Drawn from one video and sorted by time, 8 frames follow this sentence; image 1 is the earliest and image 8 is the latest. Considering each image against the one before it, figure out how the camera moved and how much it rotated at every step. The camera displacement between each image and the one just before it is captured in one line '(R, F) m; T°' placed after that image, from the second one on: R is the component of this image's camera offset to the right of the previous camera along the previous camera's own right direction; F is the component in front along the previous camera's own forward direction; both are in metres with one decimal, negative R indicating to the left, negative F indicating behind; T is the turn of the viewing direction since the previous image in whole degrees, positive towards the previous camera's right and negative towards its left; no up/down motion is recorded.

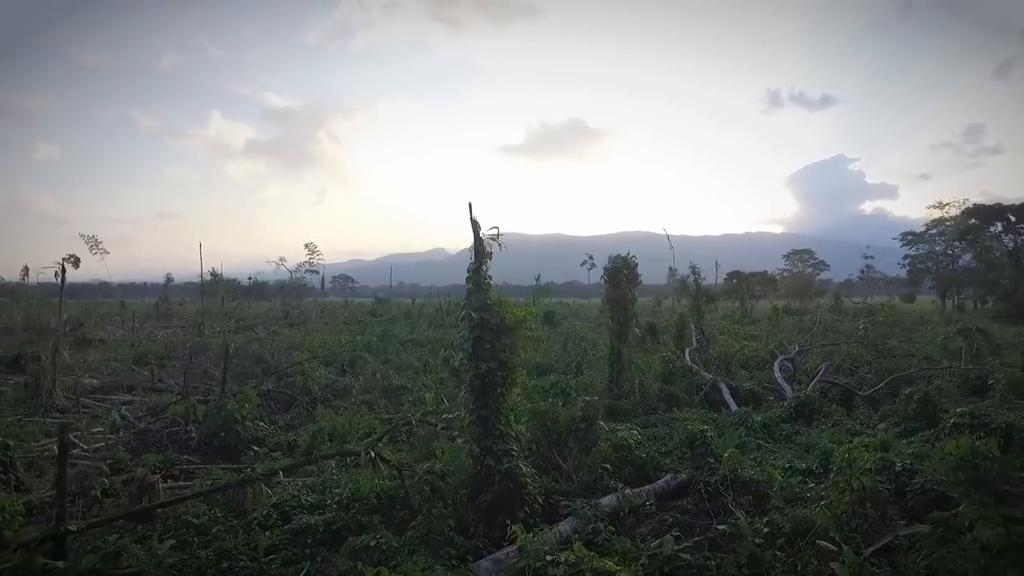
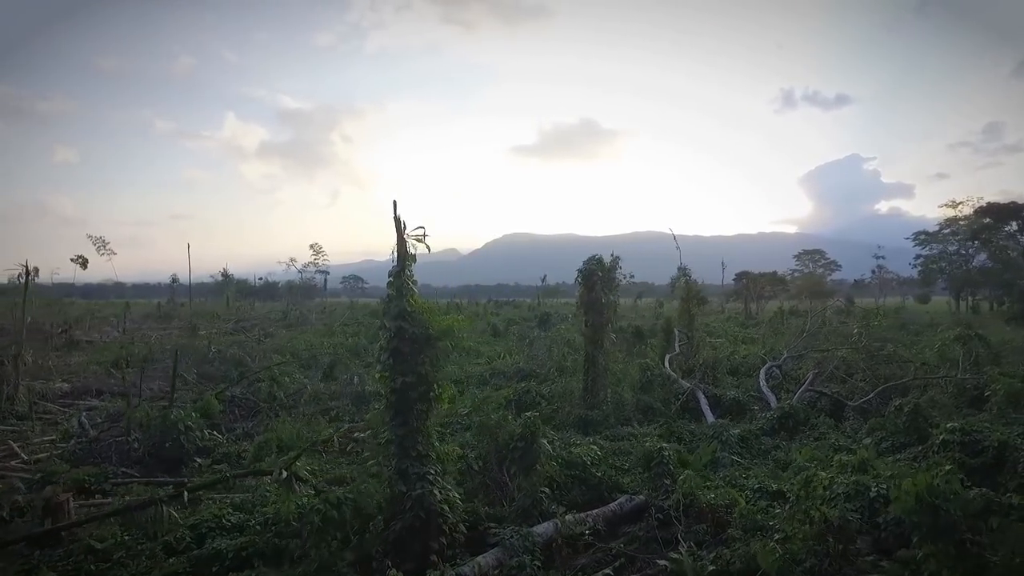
(+0.8, +0.6) m; -1°
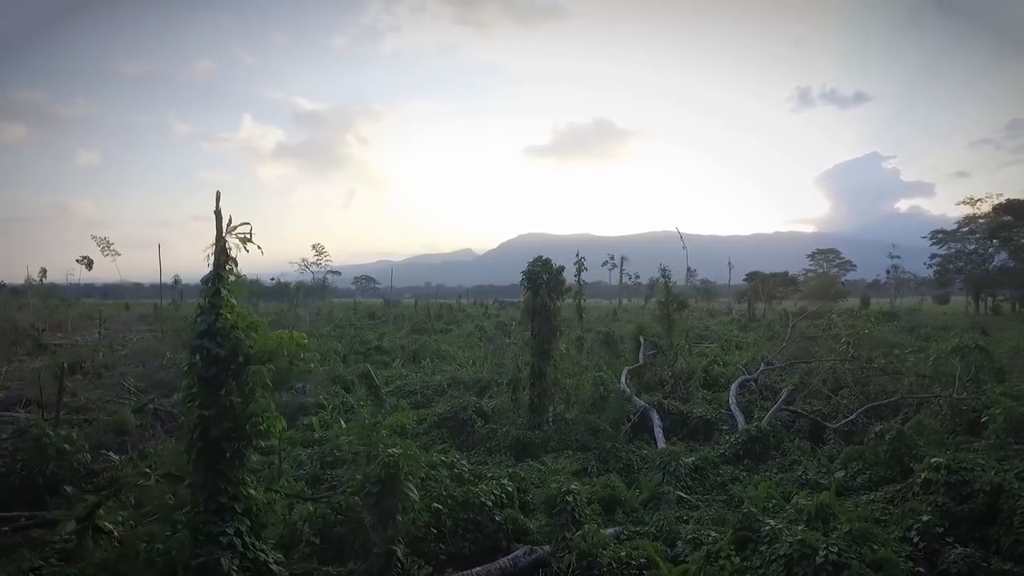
(+1.3, +1.1) m; -1°
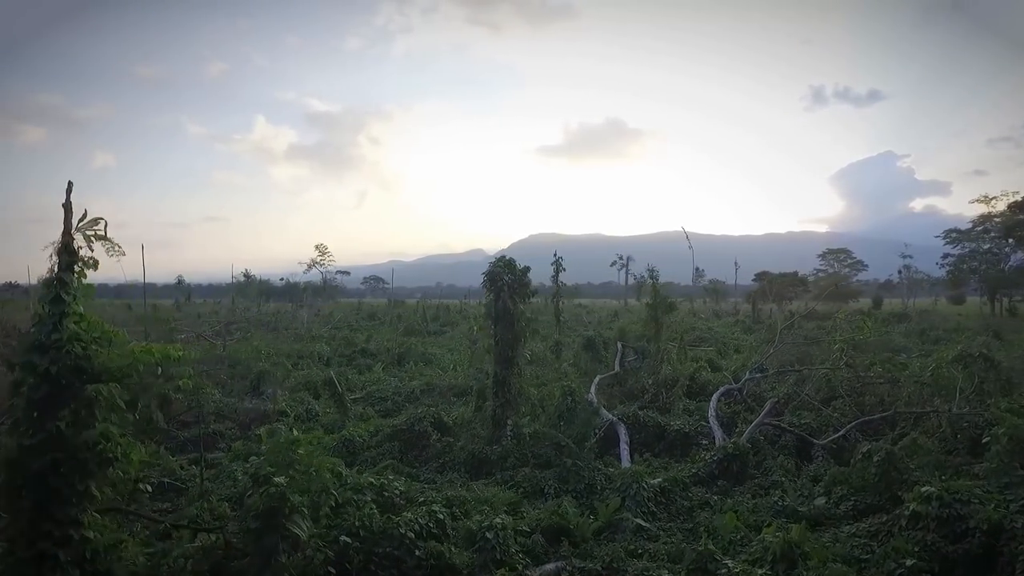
(+0.8, +0.7) m; -1°
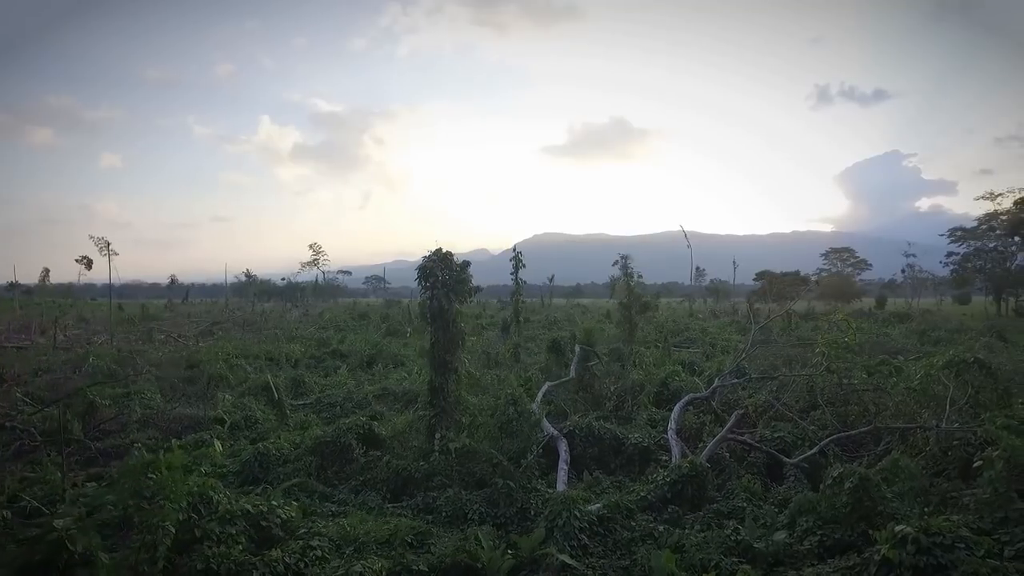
(+0.9, +0.9) m; 0°
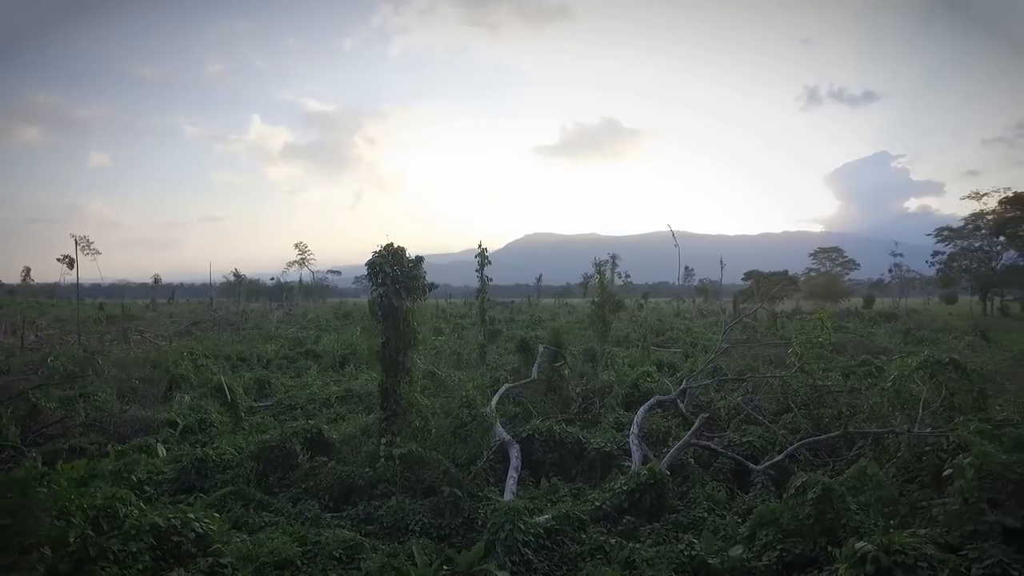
(+0.5, +0.4) m; +1°
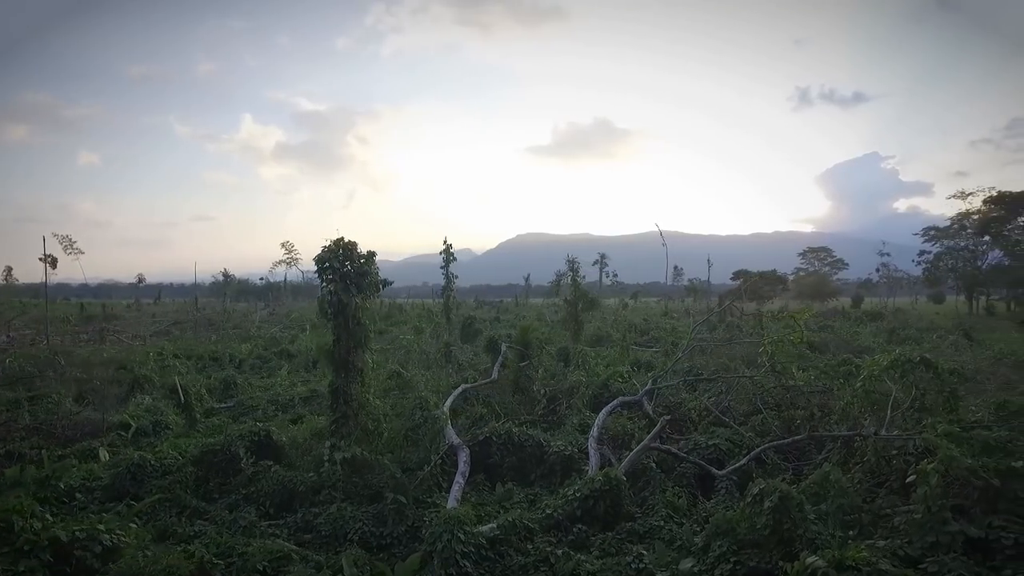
(+0.5, +0.3) m; +1°
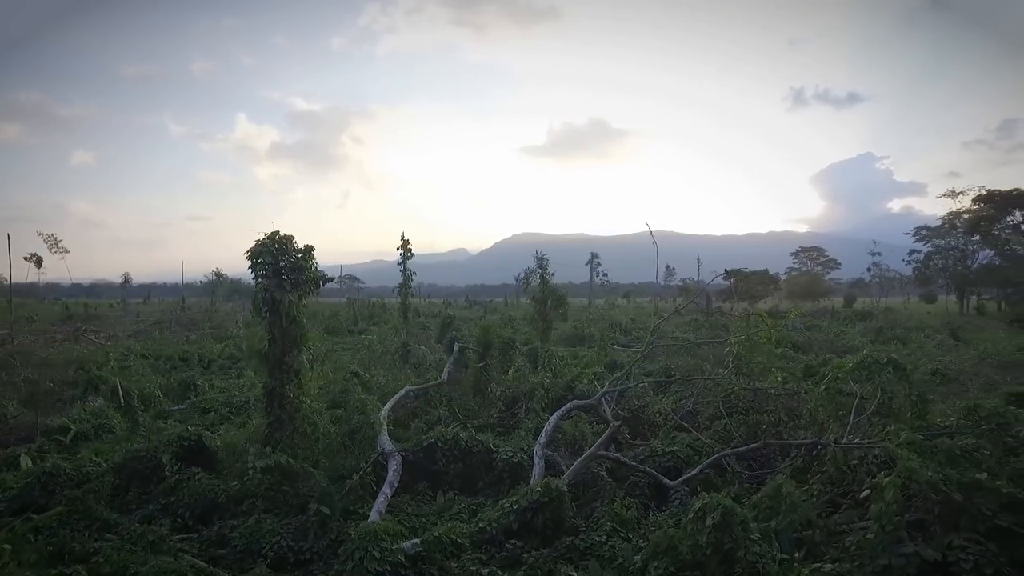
(+0.6, +0.4) m; 0°
